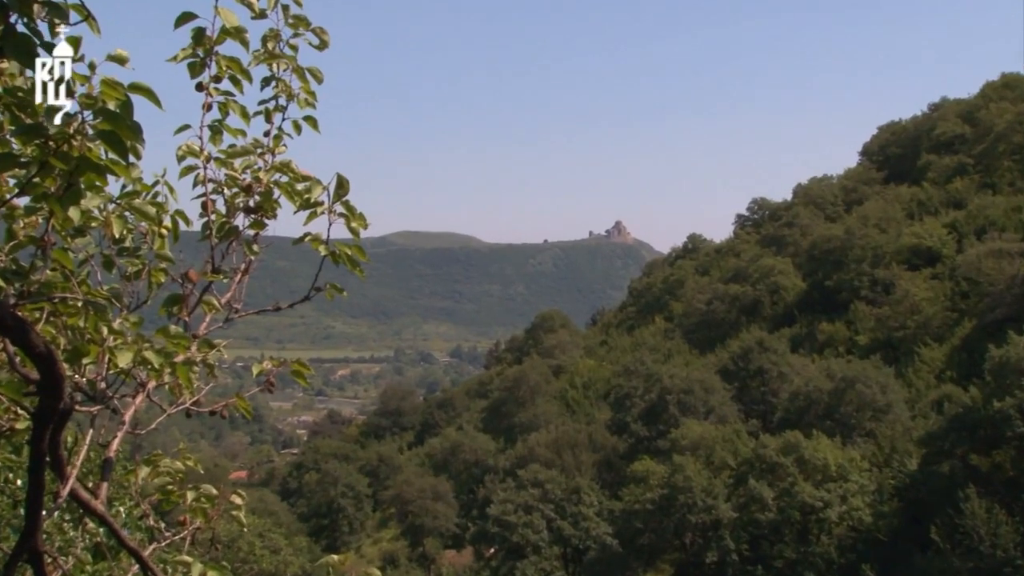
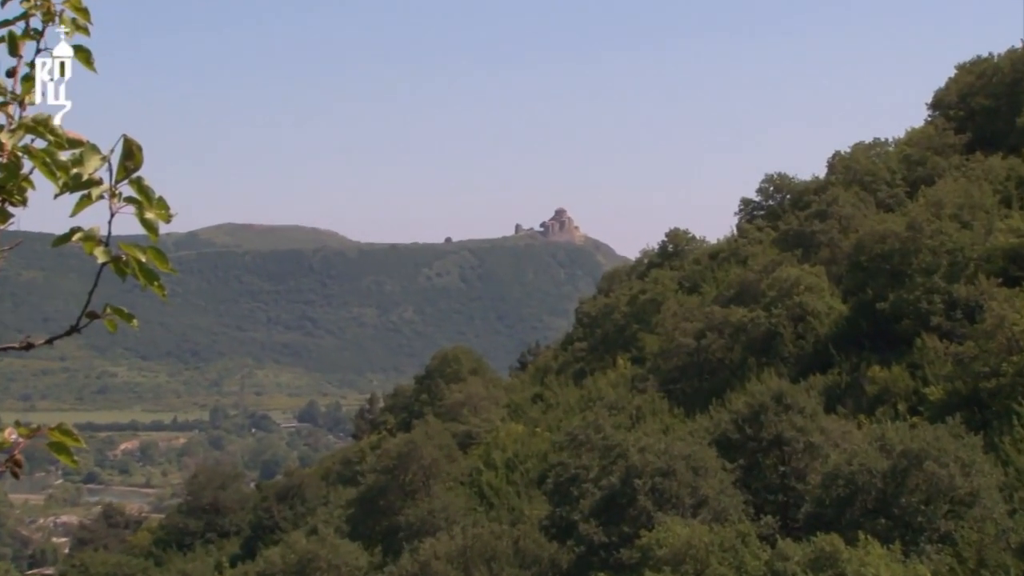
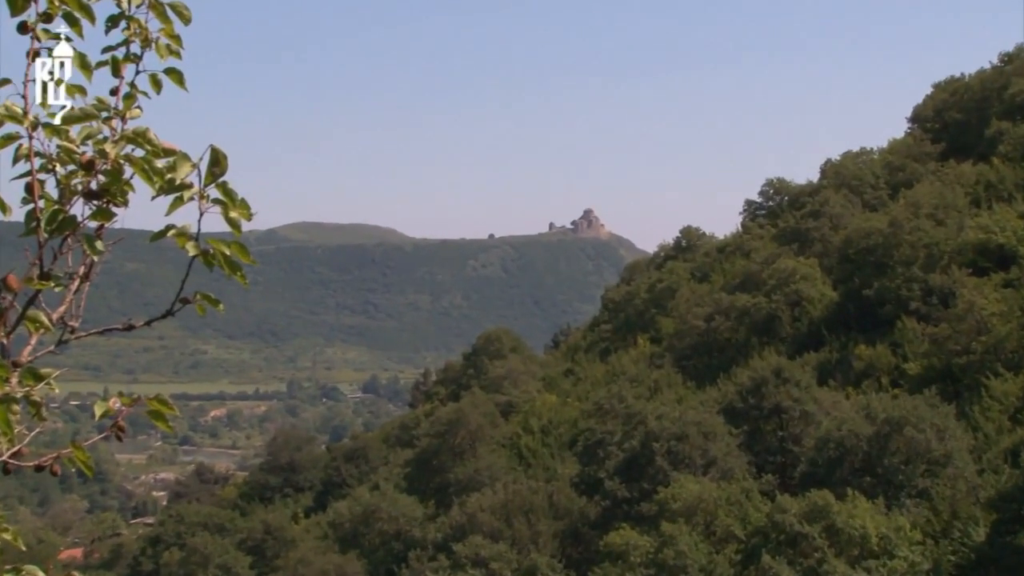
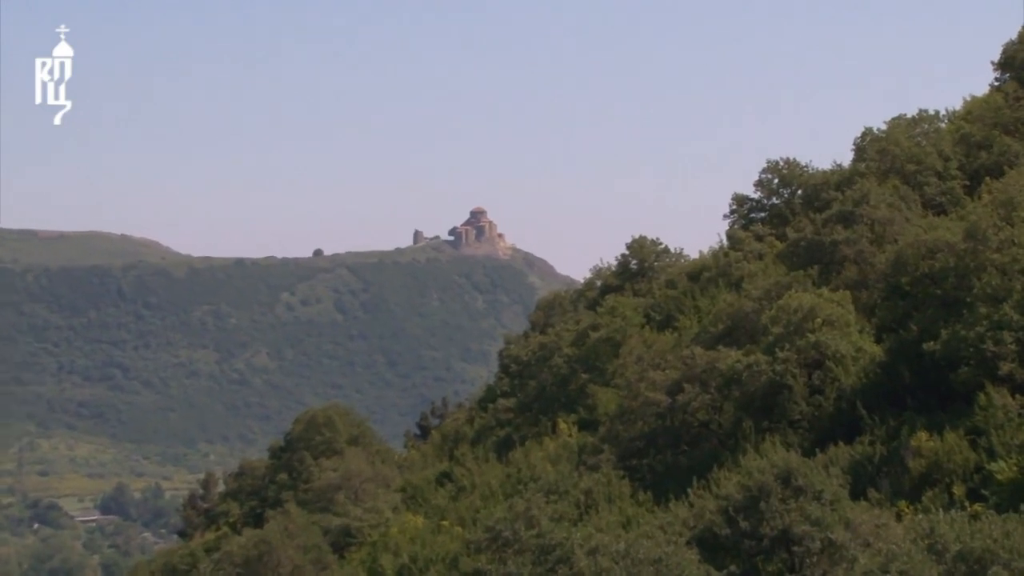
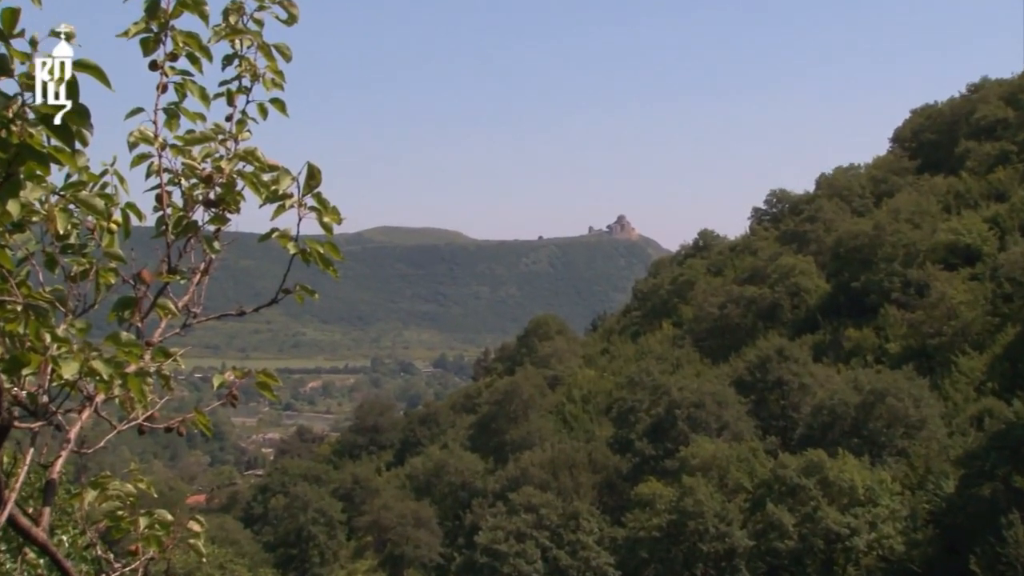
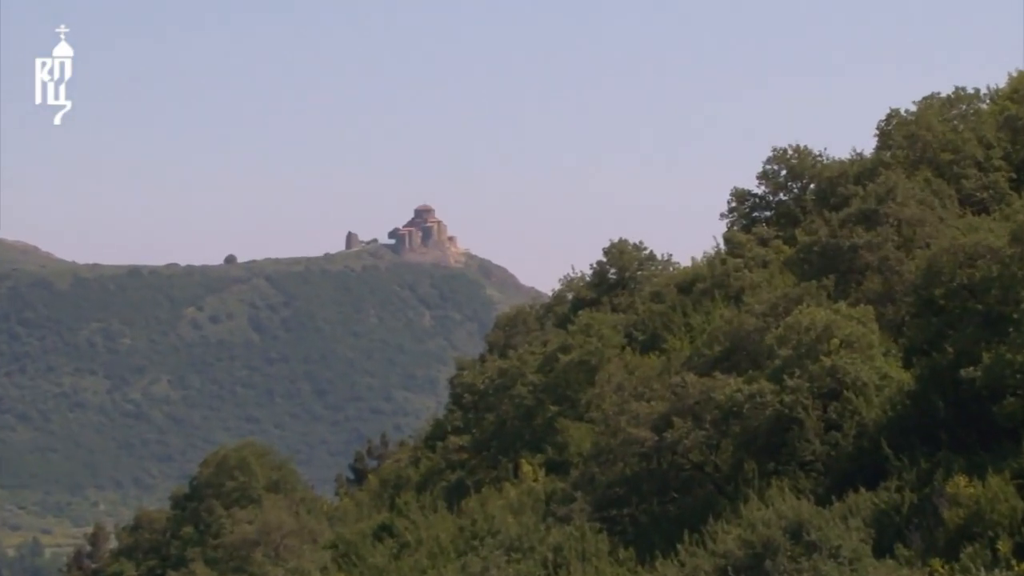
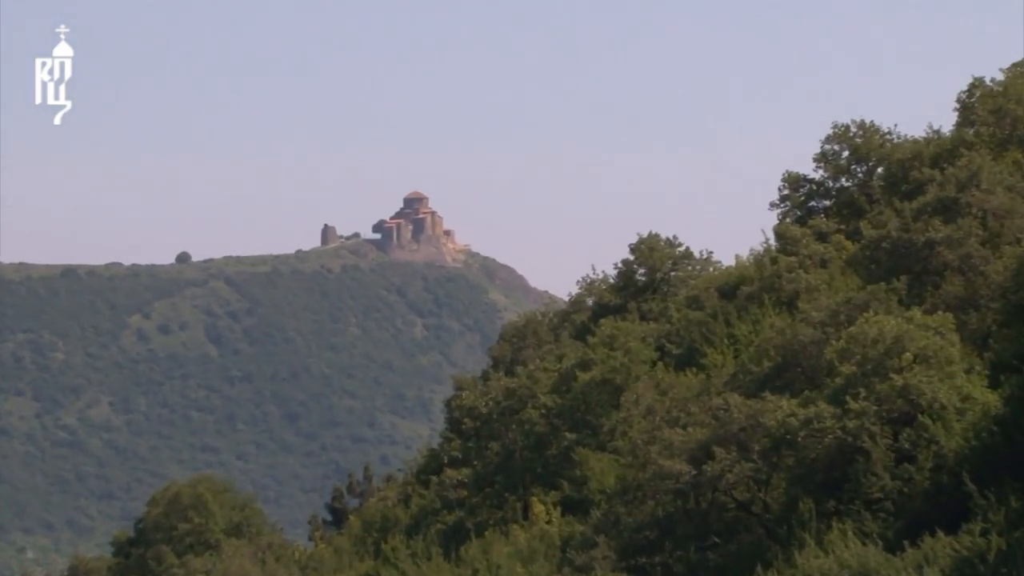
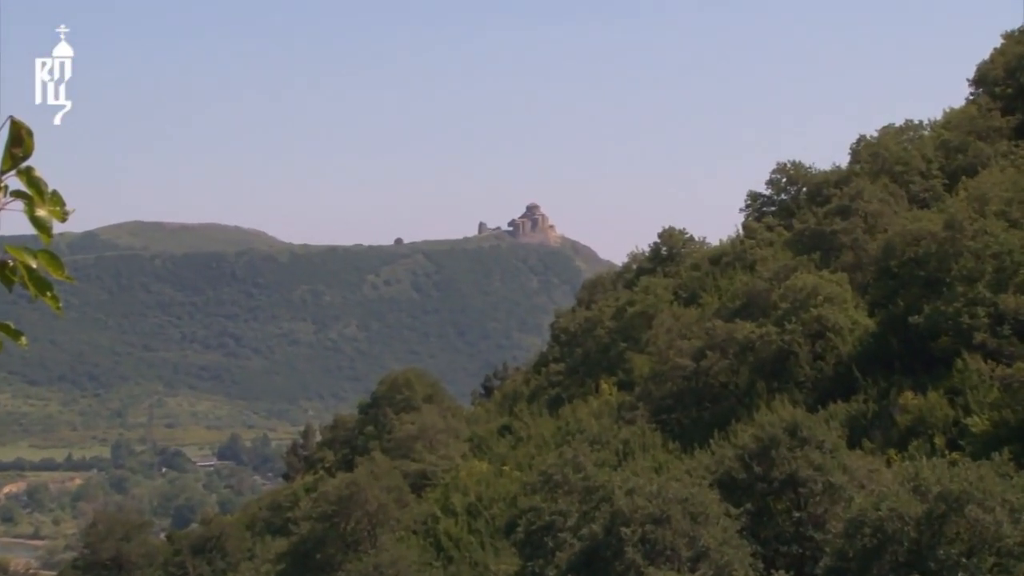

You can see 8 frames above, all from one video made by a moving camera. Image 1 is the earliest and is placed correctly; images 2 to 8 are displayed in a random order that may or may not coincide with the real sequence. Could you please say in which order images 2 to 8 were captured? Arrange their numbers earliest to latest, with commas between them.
5, 3, 2, 8, 4, 6, 7
